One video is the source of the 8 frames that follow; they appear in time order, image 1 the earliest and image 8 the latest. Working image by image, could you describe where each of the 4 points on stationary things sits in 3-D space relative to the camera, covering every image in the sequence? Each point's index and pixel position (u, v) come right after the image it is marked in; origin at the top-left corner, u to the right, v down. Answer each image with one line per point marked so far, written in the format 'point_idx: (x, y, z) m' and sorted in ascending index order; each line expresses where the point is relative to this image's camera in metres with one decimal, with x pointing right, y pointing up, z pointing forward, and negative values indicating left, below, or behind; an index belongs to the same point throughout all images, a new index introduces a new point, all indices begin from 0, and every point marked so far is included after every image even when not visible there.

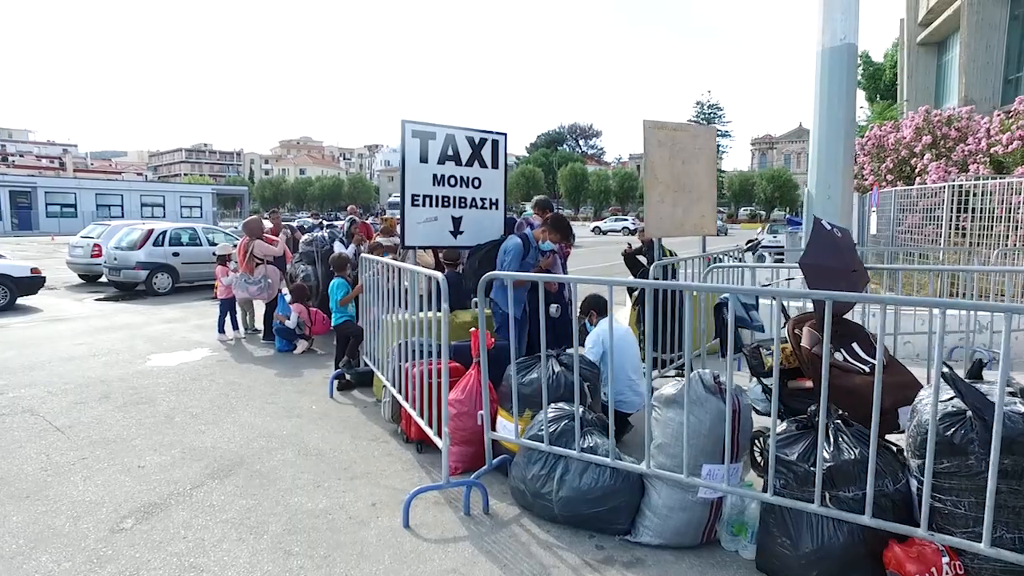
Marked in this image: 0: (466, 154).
0: (-0.4, +1.2, +5.8) m
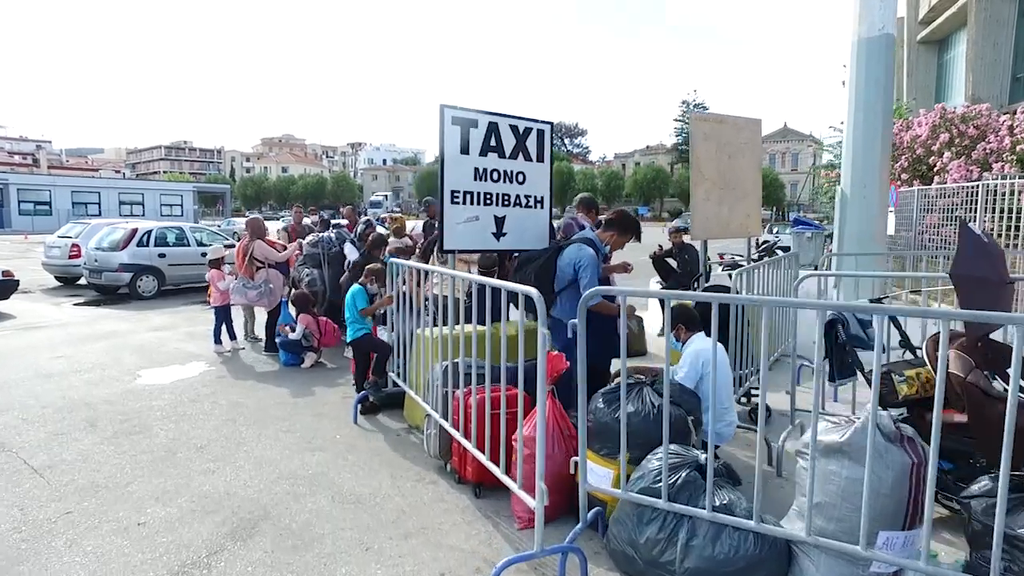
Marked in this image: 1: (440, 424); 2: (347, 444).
0: (0.0, +1.1, +5.1) m
1: (-0.4, -0.9, +4.0) m
2: (-1.2, -1.1, +4.5) m
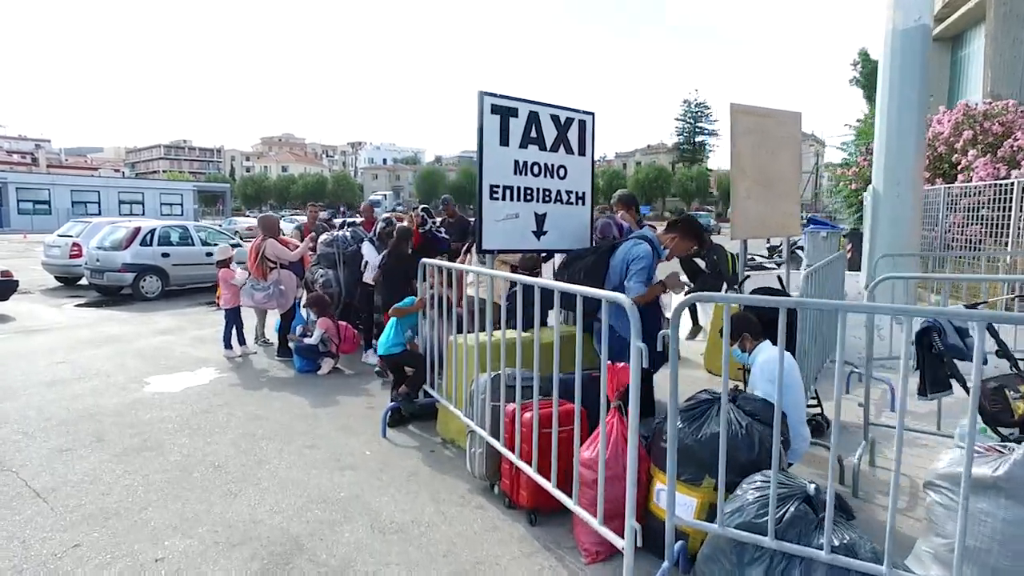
0: (+0.3, +1.1, +4.7) m
1: (-0.1, -0.9, +3.6) m
2: (-0.9, -1.1, +4.1) m
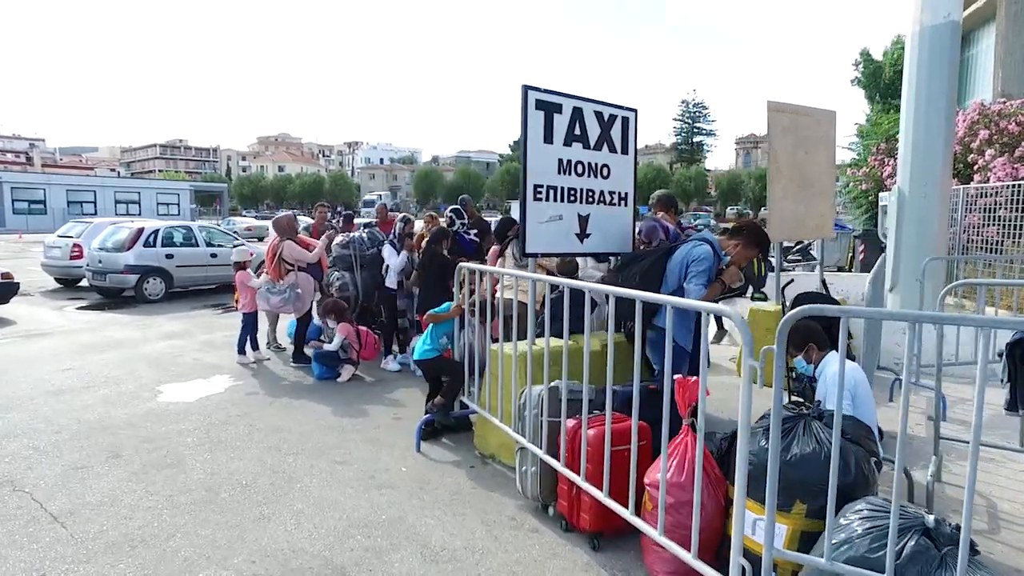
0: (+0.6, +1.1, +4.5) m
1: (+0.2, -0.9, +3.4) m
2: (-0.6, -1.2, +3.9) m
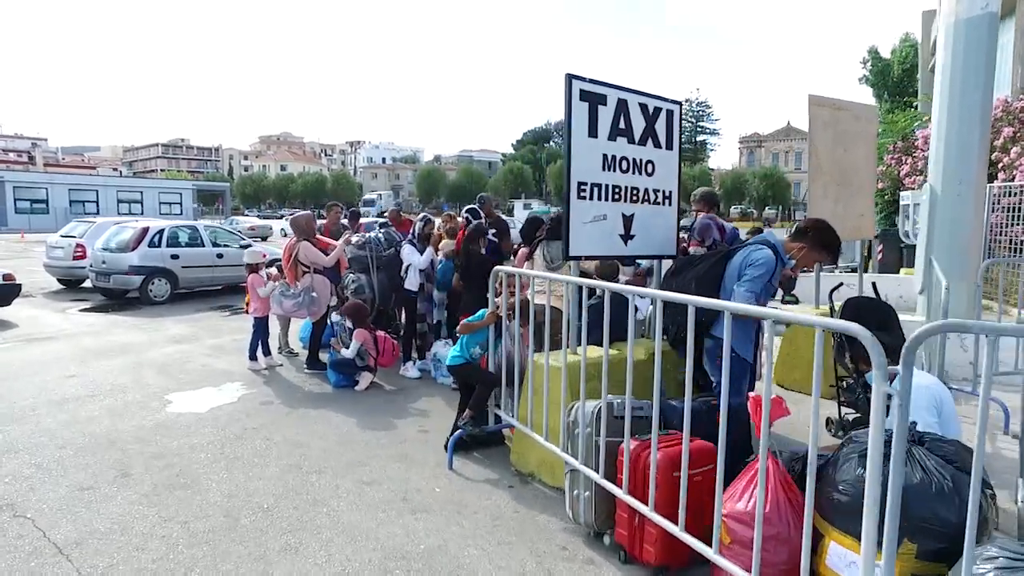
0: (+0.8, +1.0, +4.2) m
1: (+0.4, -1.0, +3.1) m
2: (-0.3, -1.2, +3.6) m
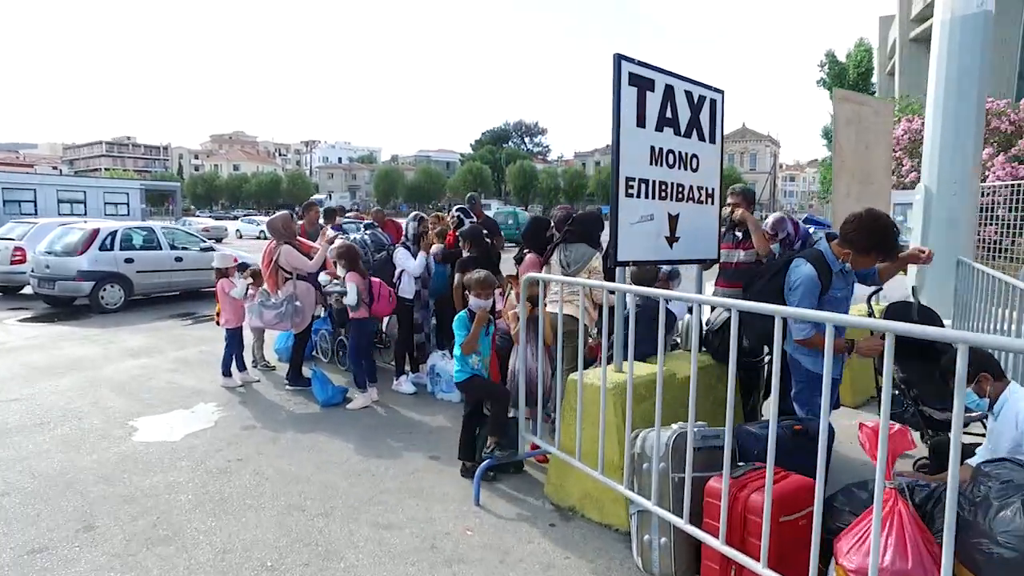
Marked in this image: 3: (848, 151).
0: (+1.0, +1.0, +3.7) m
1: (+0.7, -1.0, +2.6) m
2: (-0.1, -1.3, +3.0) m
3: (+3.0, +1.3, +5.7) m
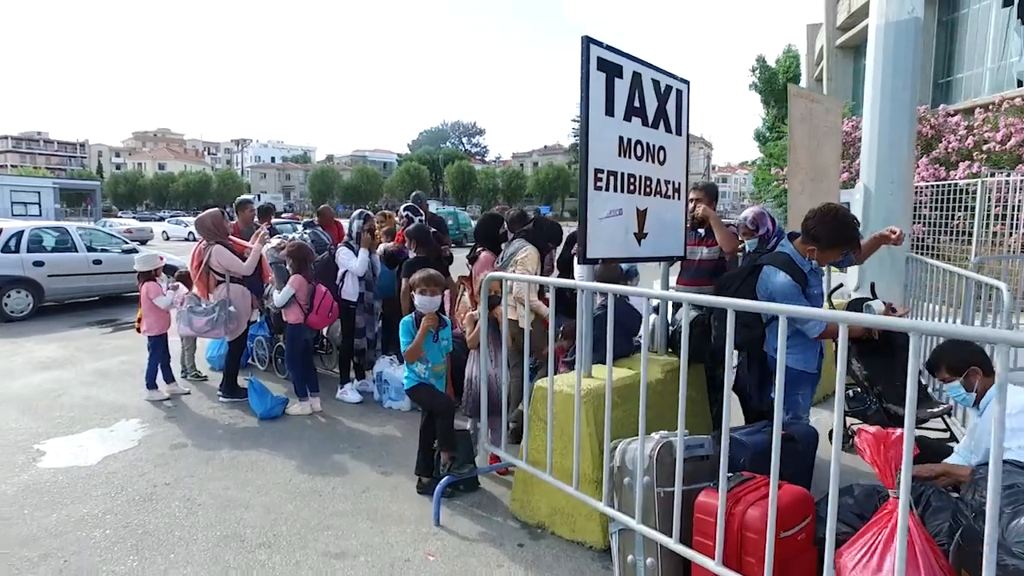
0: (+0.8, +1.0, +3.5) m
1: (+0.6, -1.0, +2.4) m
2: (-0.2, -1.3, +2.8) m
3: (+2.6, +1.3, +5.7) m
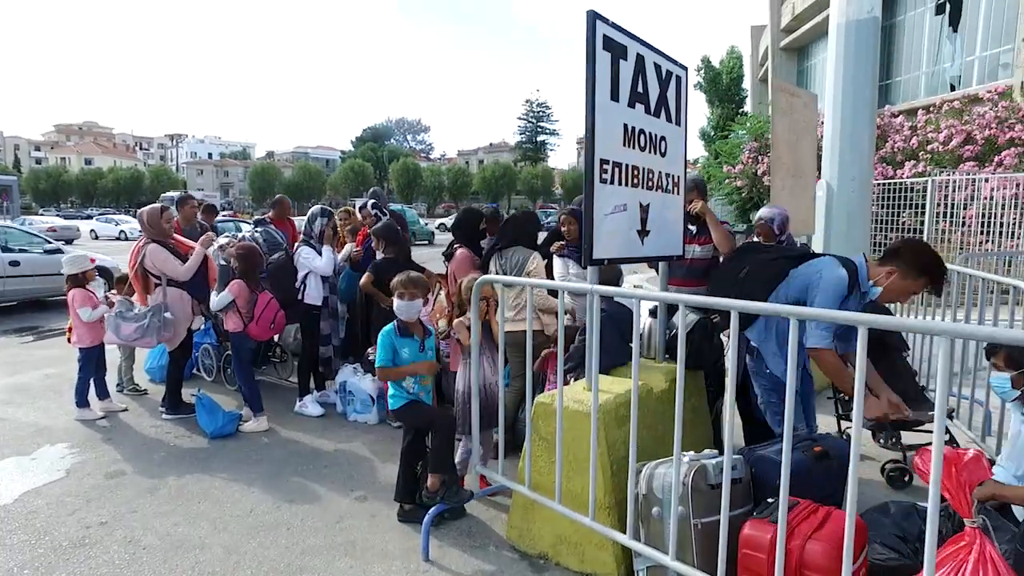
0: (+0.7, +1.0, +3.2) m
1: (+0.7, -1.0, +2.1) m
2: (-0.2, -1.3, +2.4) m
3: (+2.4, +1.3, +5.6) m
